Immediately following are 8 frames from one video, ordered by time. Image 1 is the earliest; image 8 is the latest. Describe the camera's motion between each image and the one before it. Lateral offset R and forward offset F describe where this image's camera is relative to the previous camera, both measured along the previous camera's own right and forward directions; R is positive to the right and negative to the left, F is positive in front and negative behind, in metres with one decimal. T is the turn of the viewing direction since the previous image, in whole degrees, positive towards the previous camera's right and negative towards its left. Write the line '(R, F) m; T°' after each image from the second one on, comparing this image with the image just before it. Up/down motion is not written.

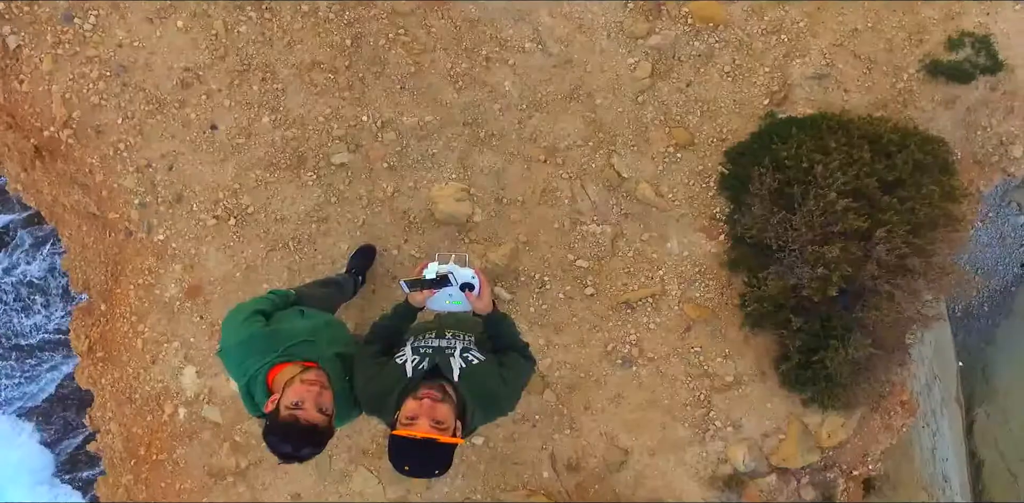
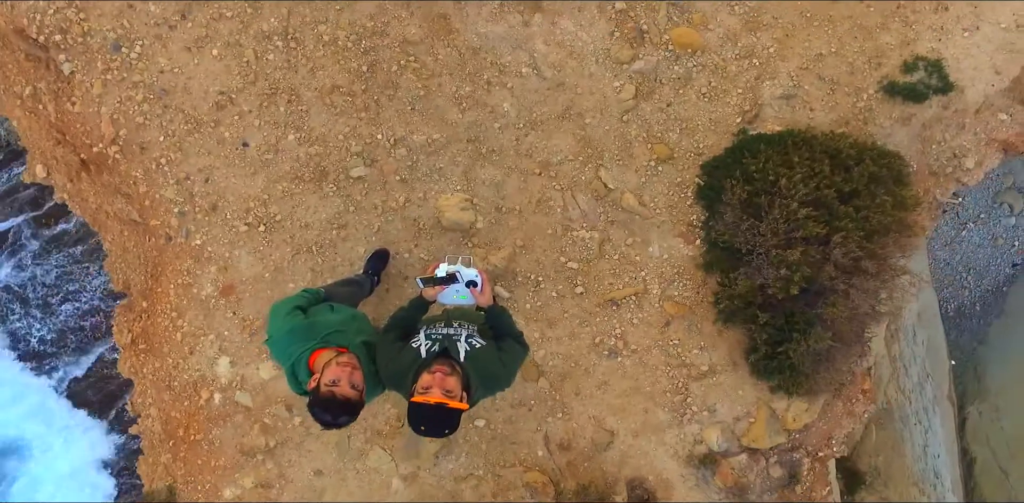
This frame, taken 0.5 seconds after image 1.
(0.0, -0.4) m; 0°
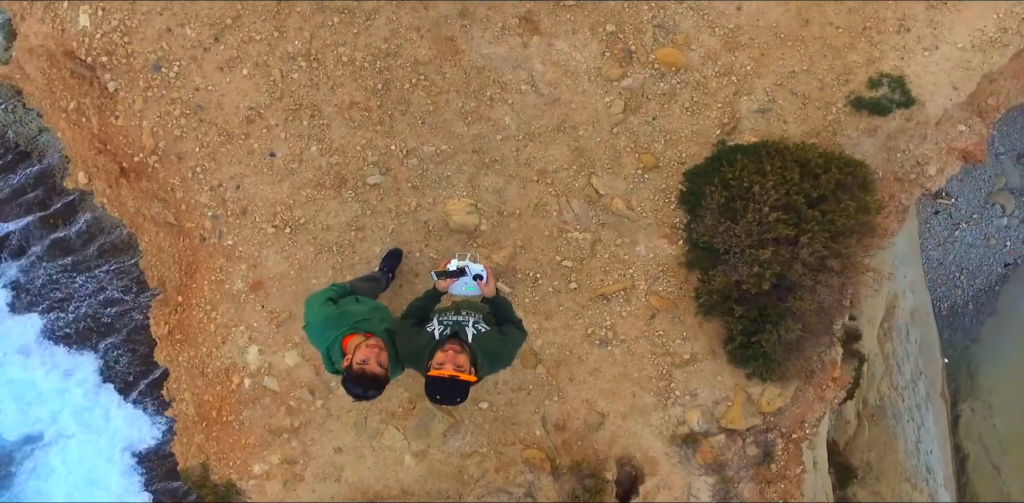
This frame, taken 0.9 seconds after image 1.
(0.0, -0.4) m; 0°
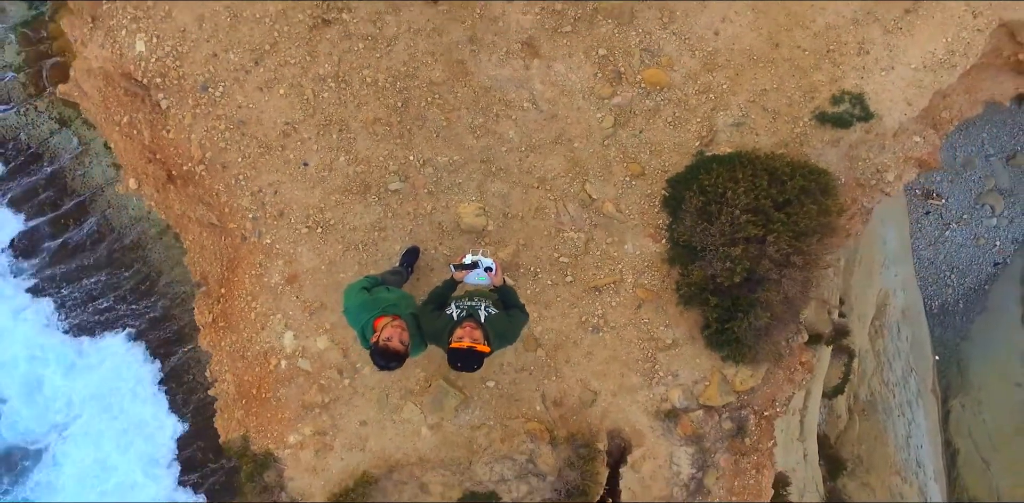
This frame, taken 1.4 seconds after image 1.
(0.0, -0.5) m; 0°
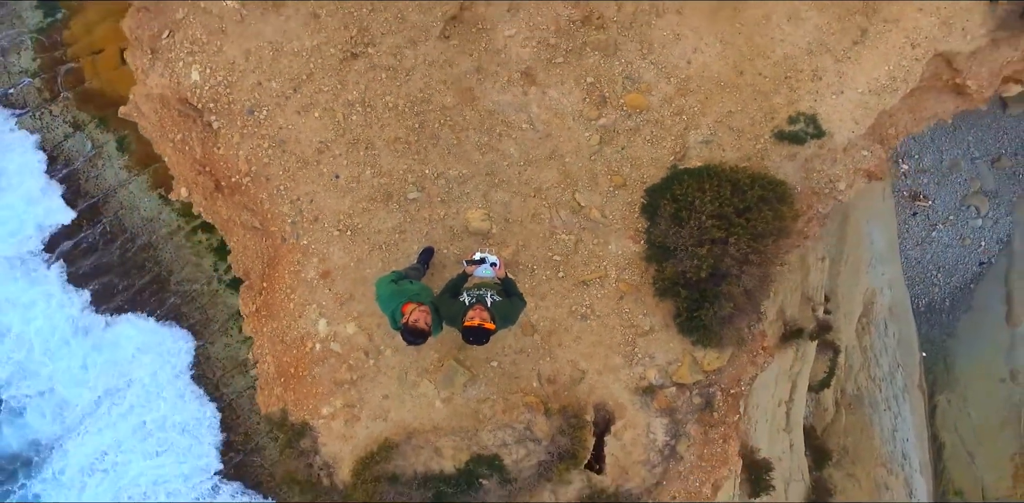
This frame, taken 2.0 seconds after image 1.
(0.0, -0.7) m; 0°
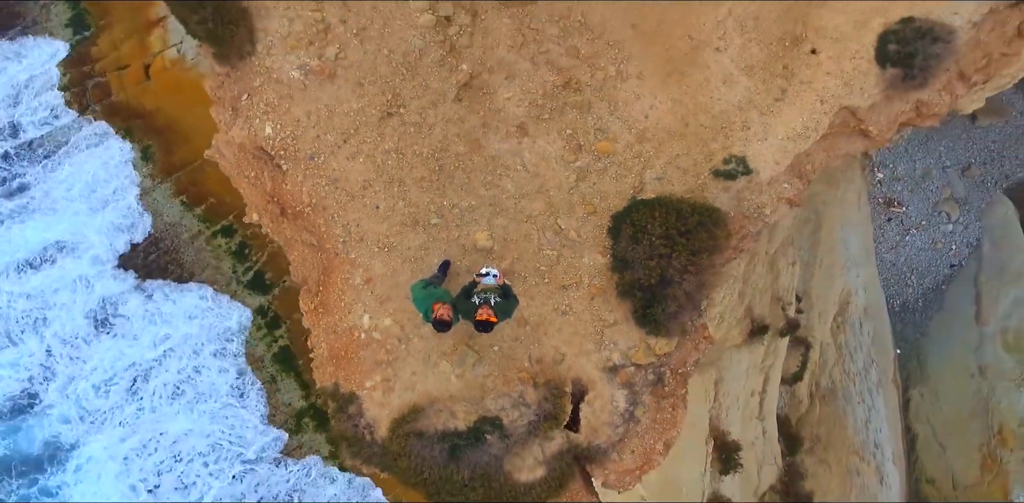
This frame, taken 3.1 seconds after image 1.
(0.0, -1.6) m; 0°
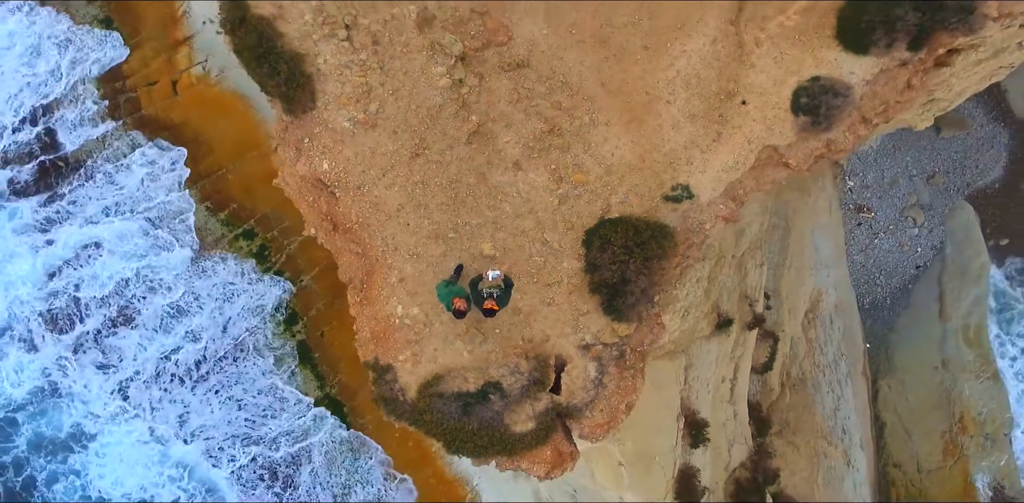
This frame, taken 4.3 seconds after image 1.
(0.0, -2.2) m; 0°
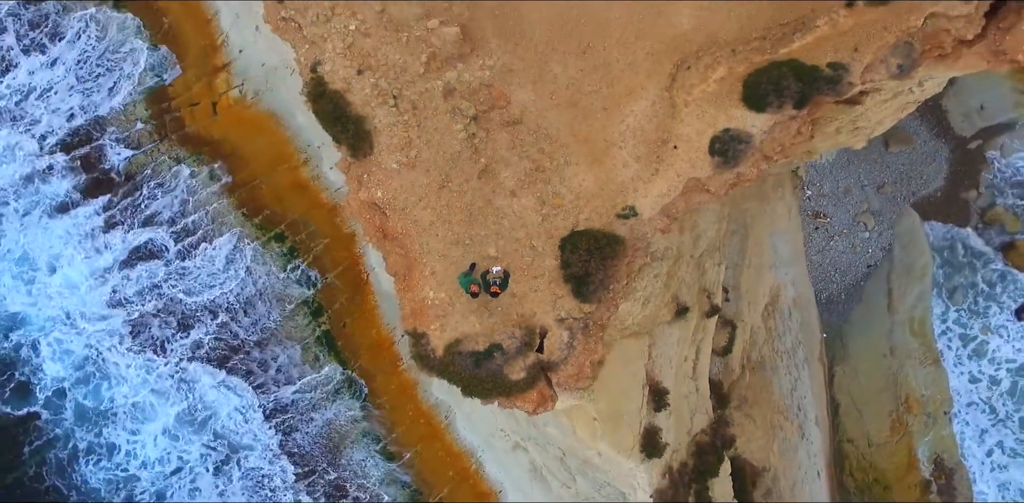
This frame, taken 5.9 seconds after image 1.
(+0.1, -3.8) m; 0°
